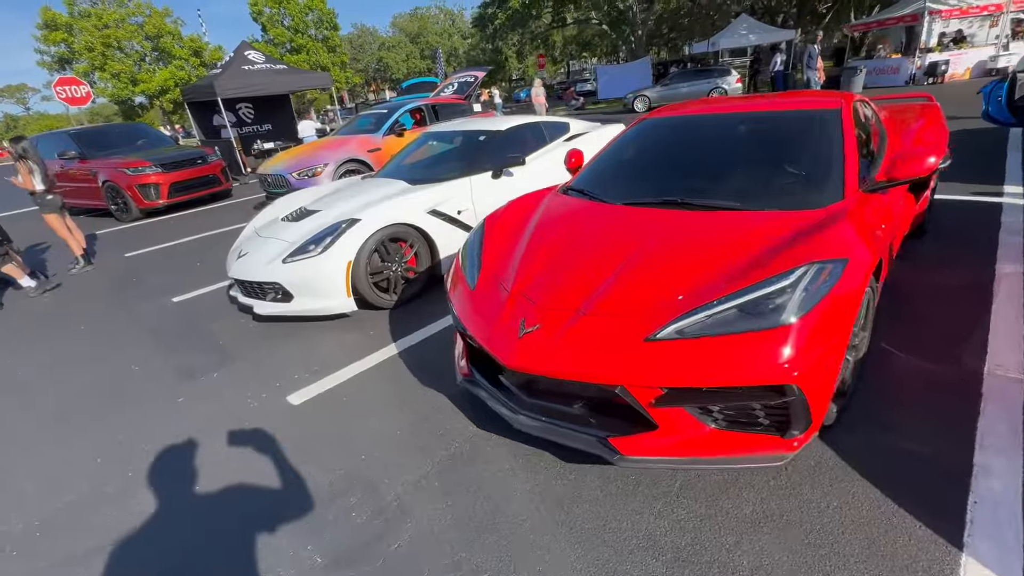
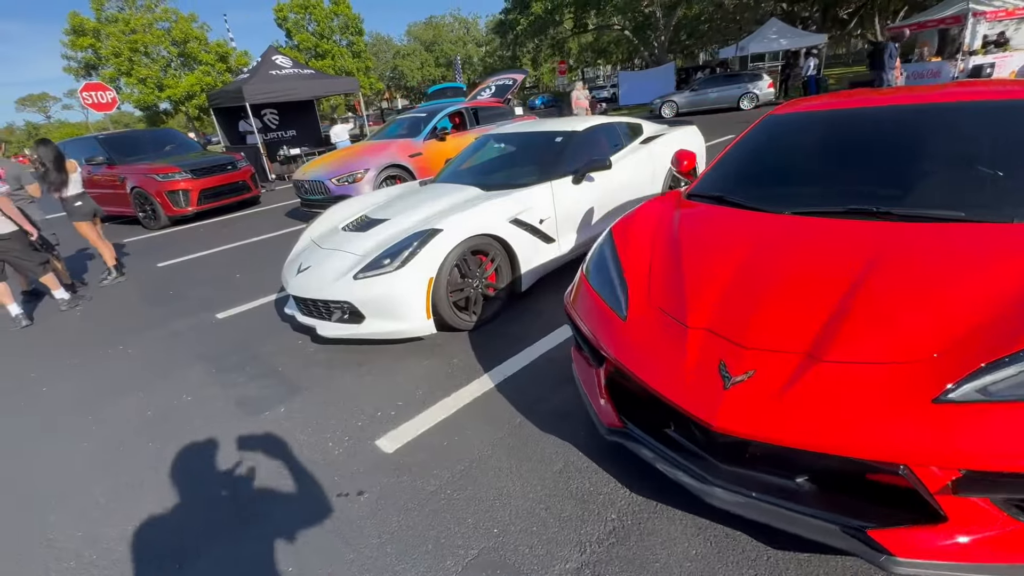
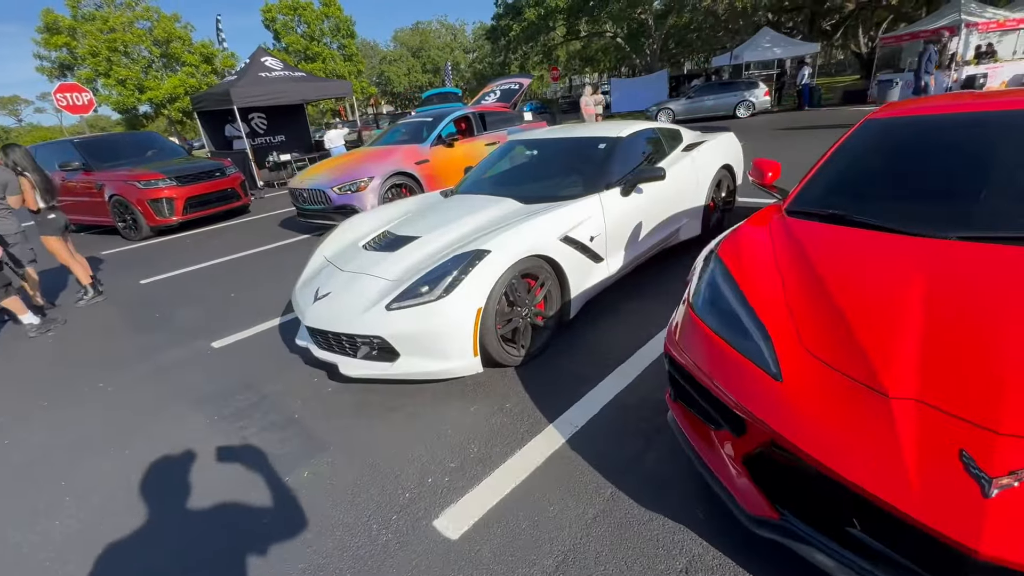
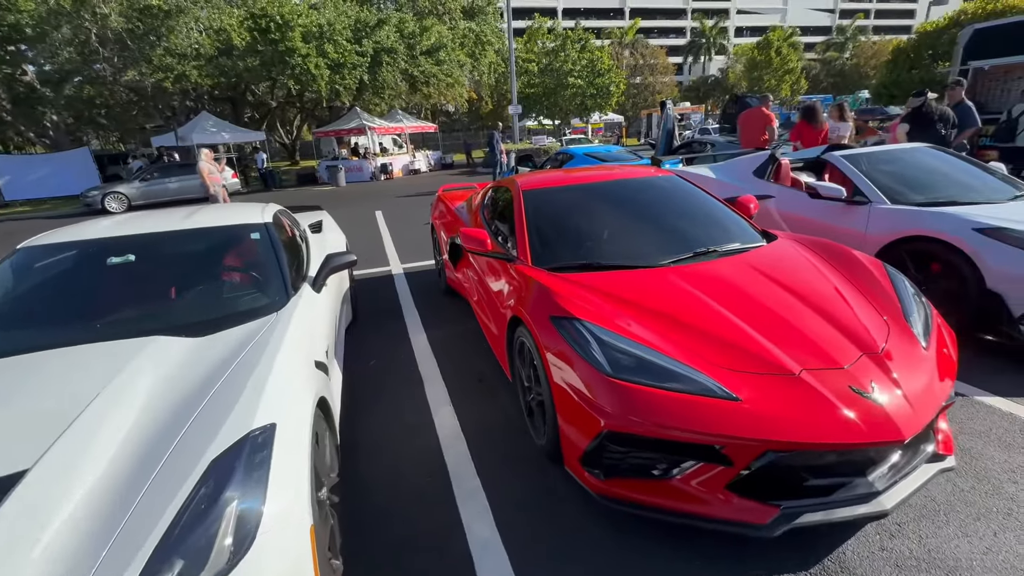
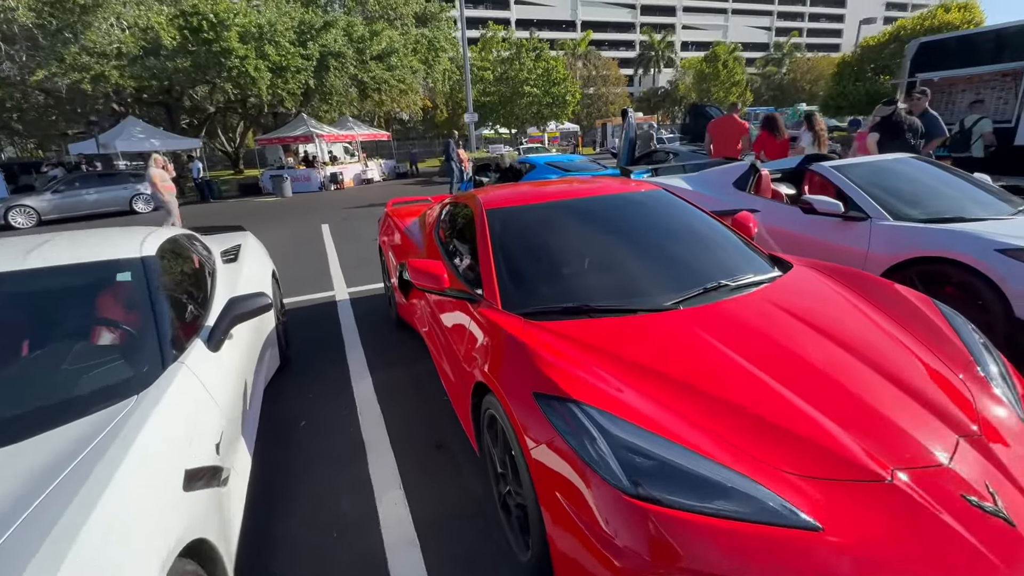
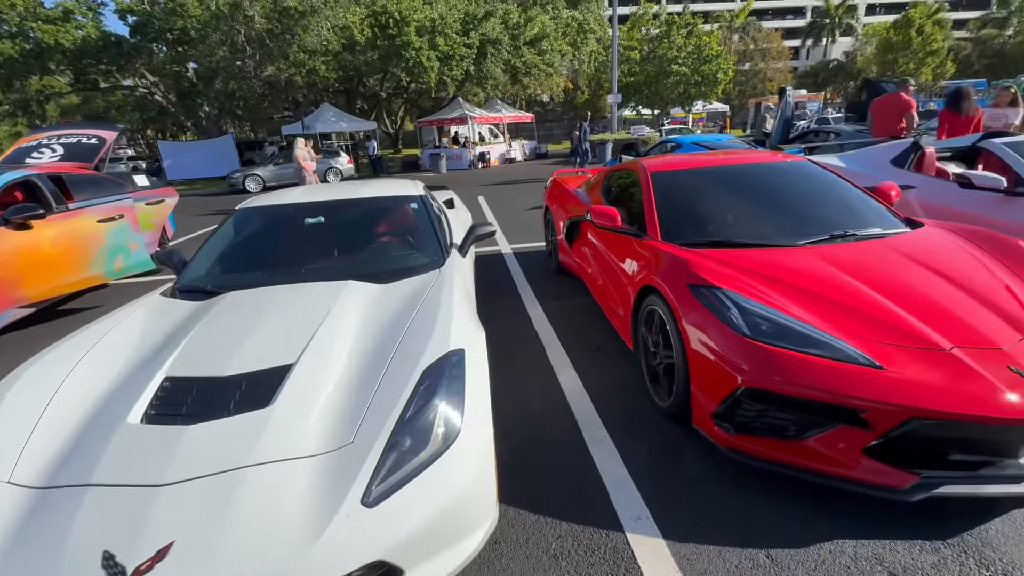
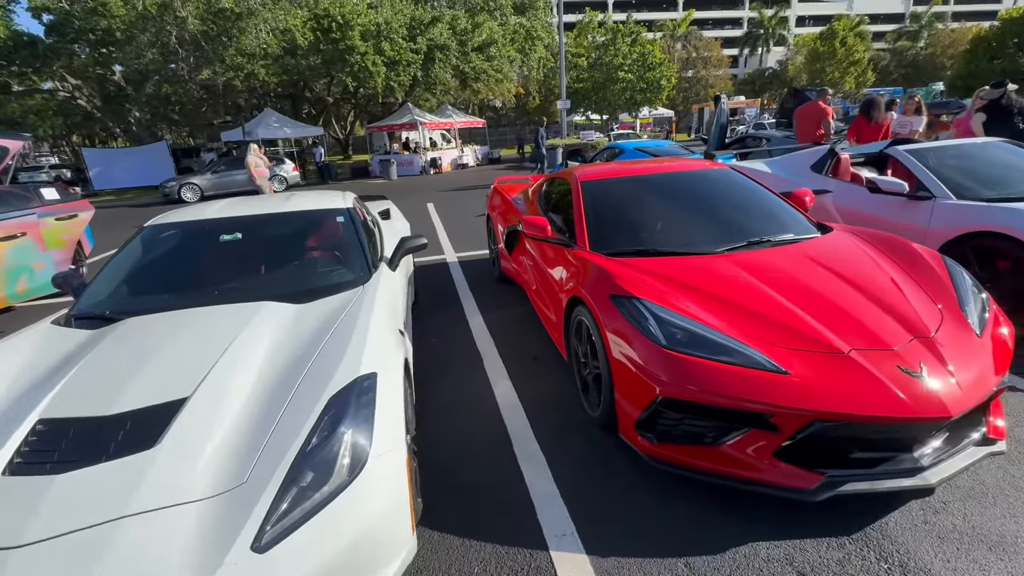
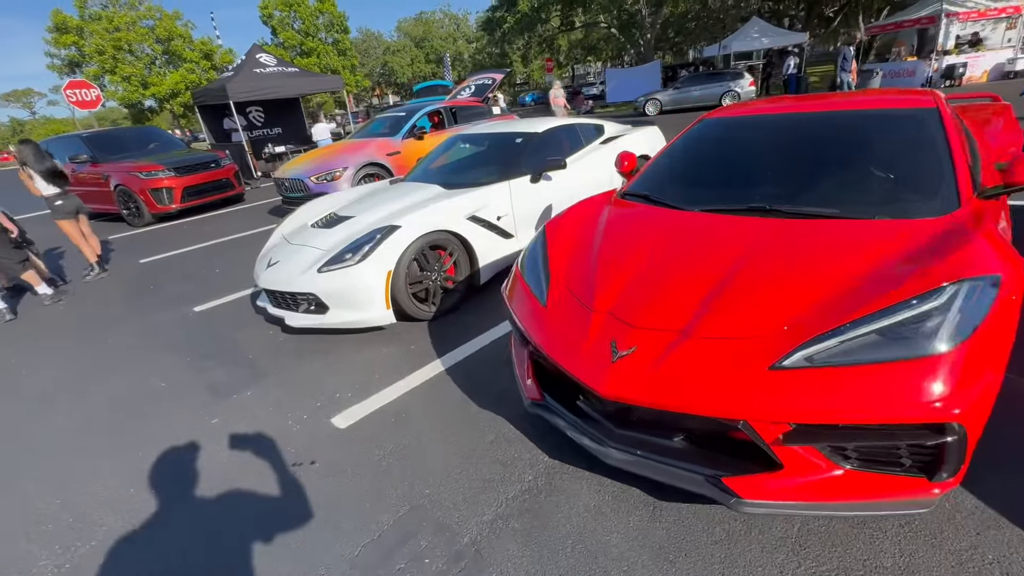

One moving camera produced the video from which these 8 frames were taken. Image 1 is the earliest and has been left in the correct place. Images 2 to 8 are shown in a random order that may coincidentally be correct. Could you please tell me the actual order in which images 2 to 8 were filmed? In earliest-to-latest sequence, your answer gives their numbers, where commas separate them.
8, 2, 3, 6, 7, 4, 5
